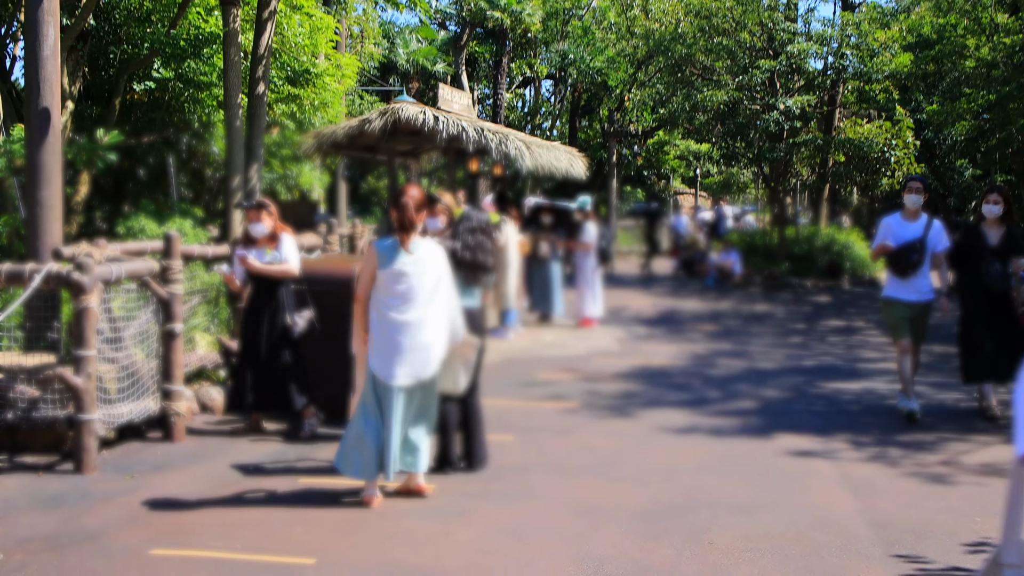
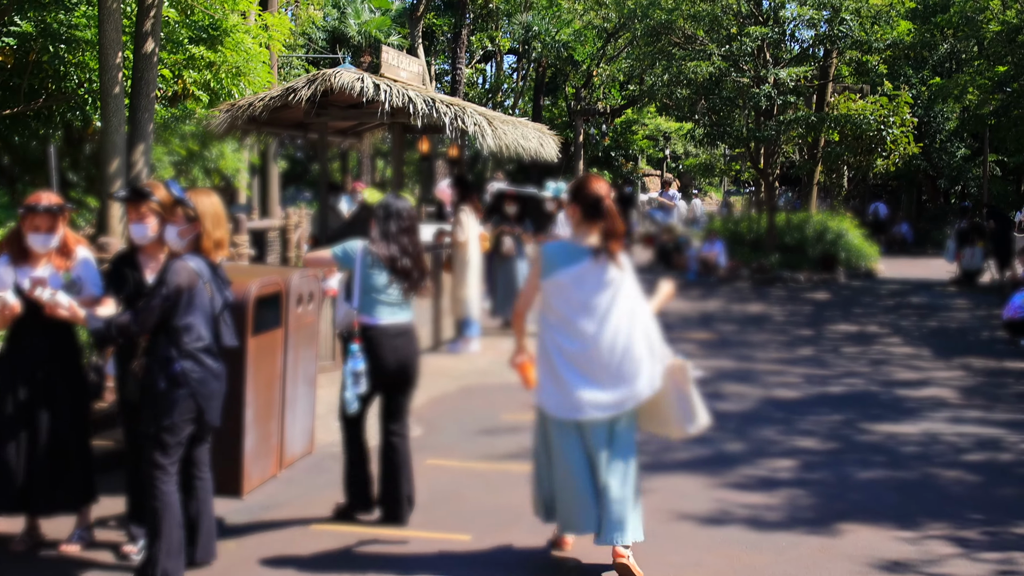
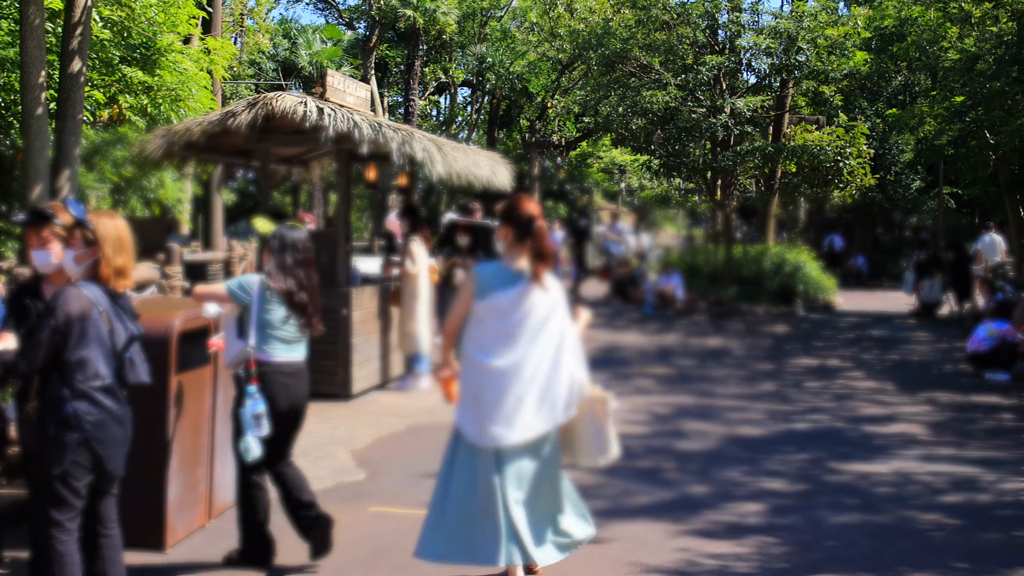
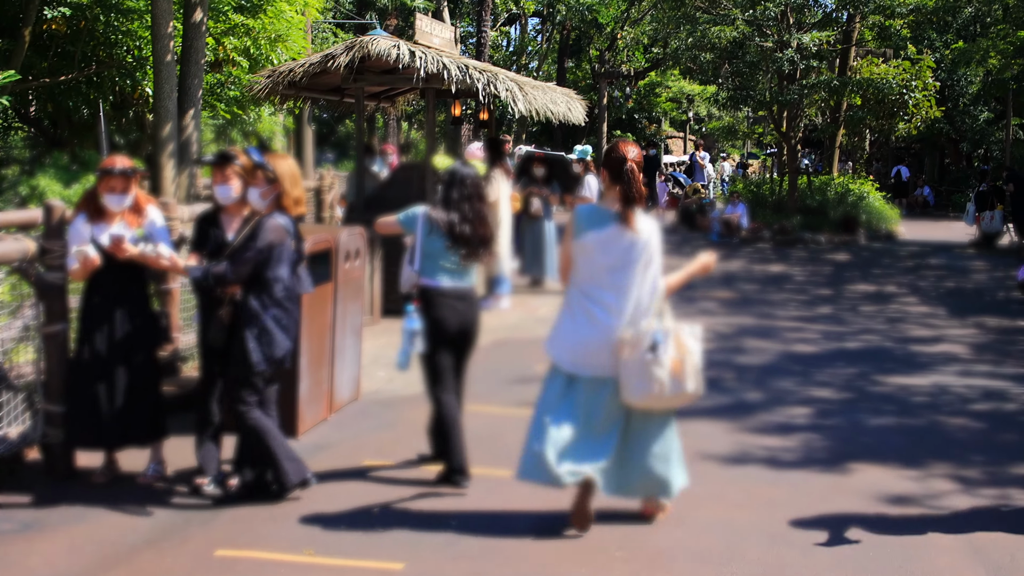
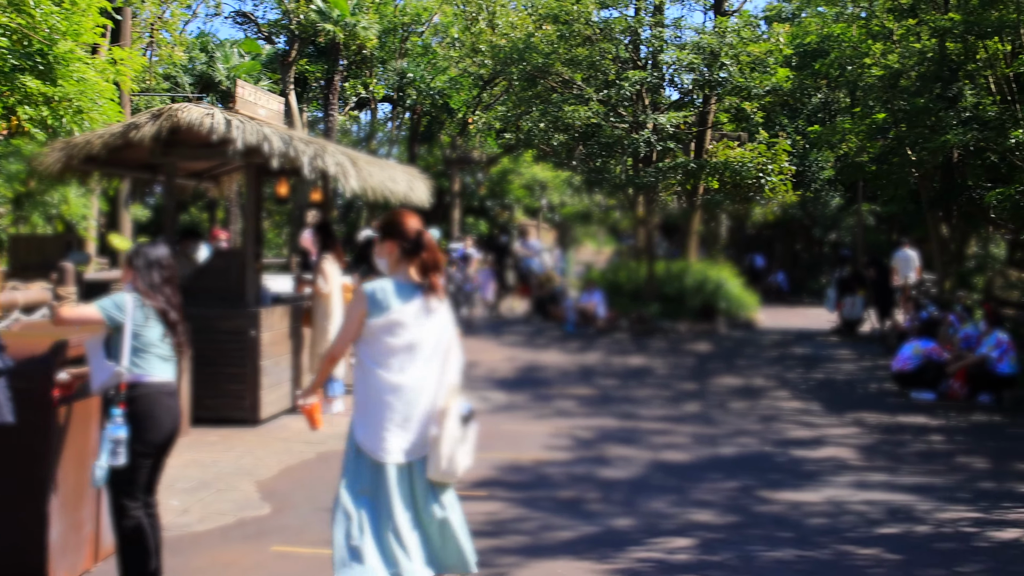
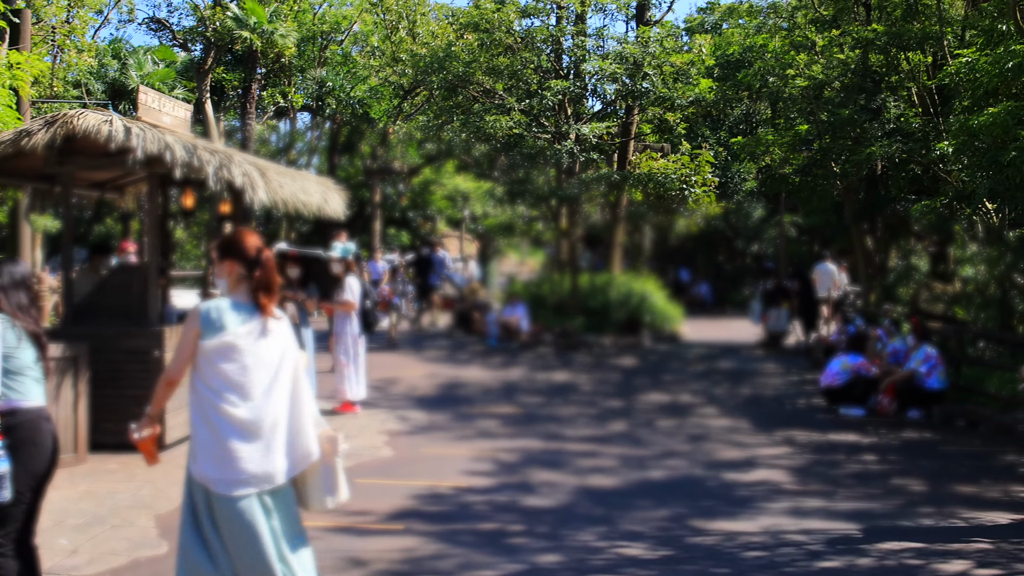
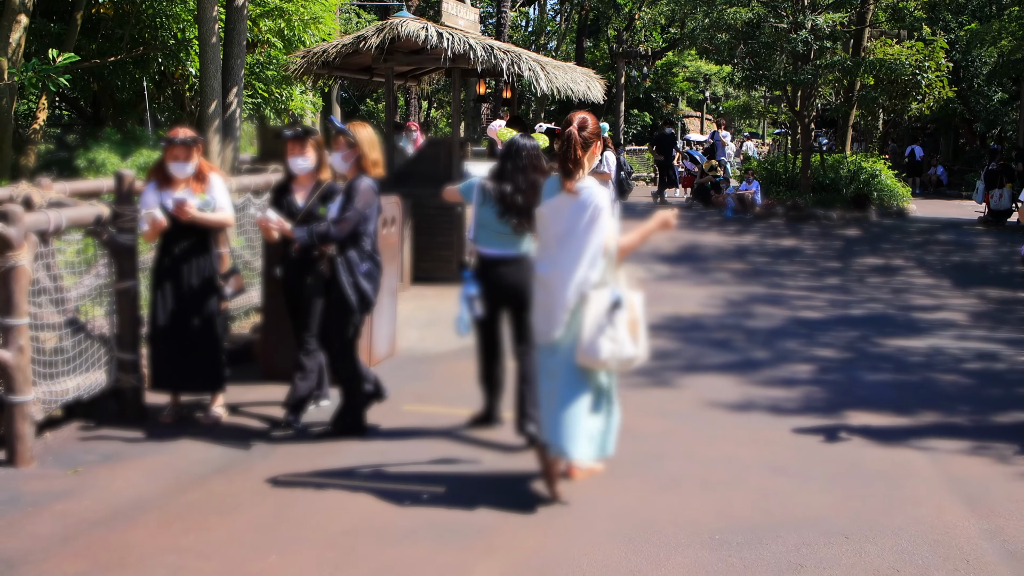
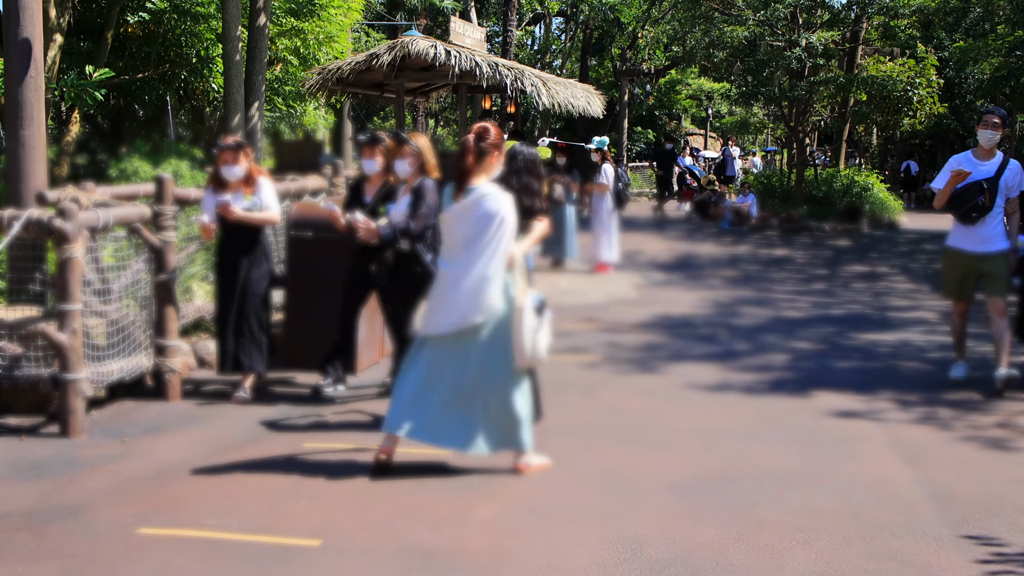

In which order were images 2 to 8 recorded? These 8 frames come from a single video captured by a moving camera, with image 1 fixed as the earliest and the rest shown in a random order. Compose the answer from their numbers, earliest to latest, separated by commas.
8, 7, 4, 2, 3, 5, 6
